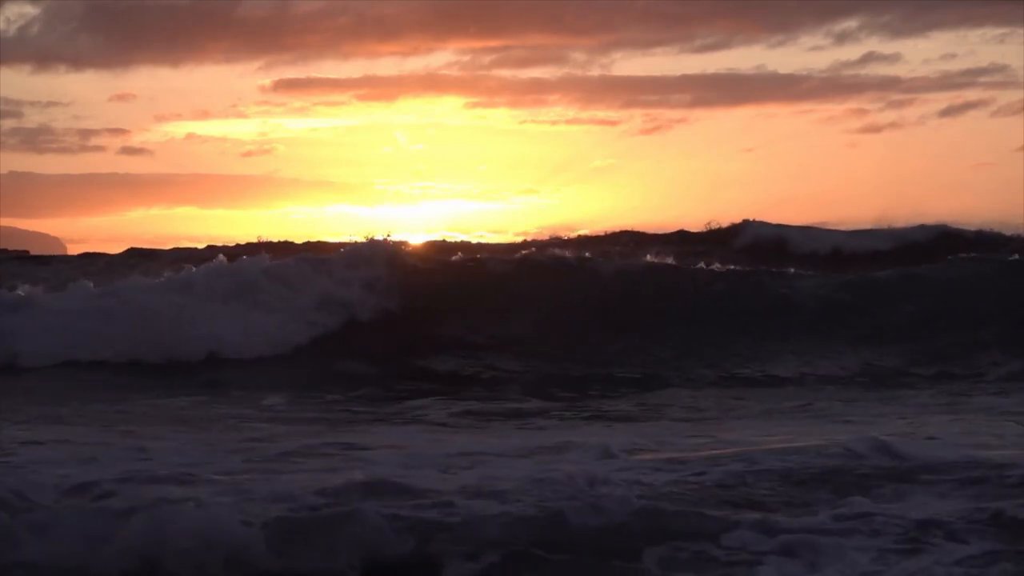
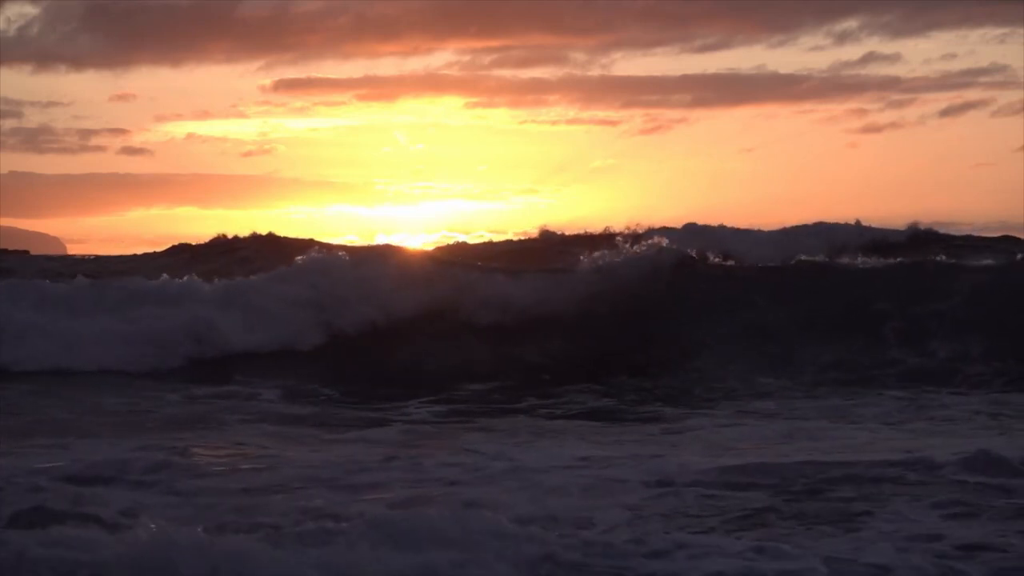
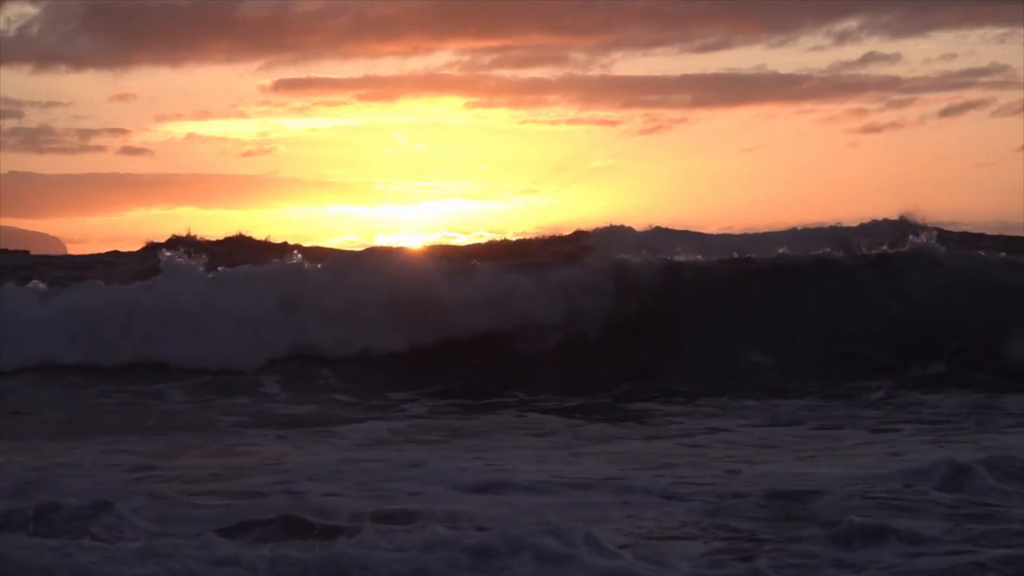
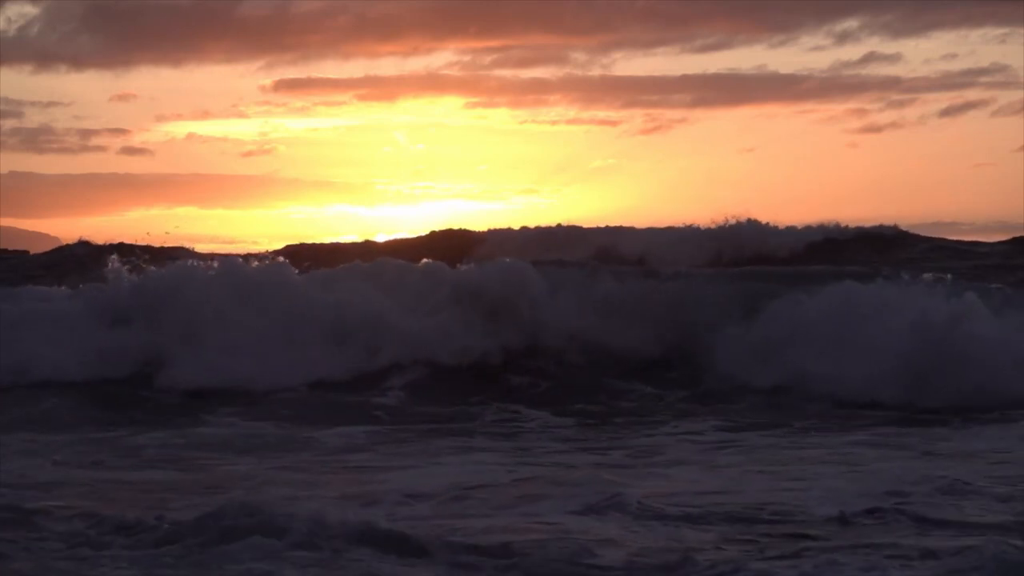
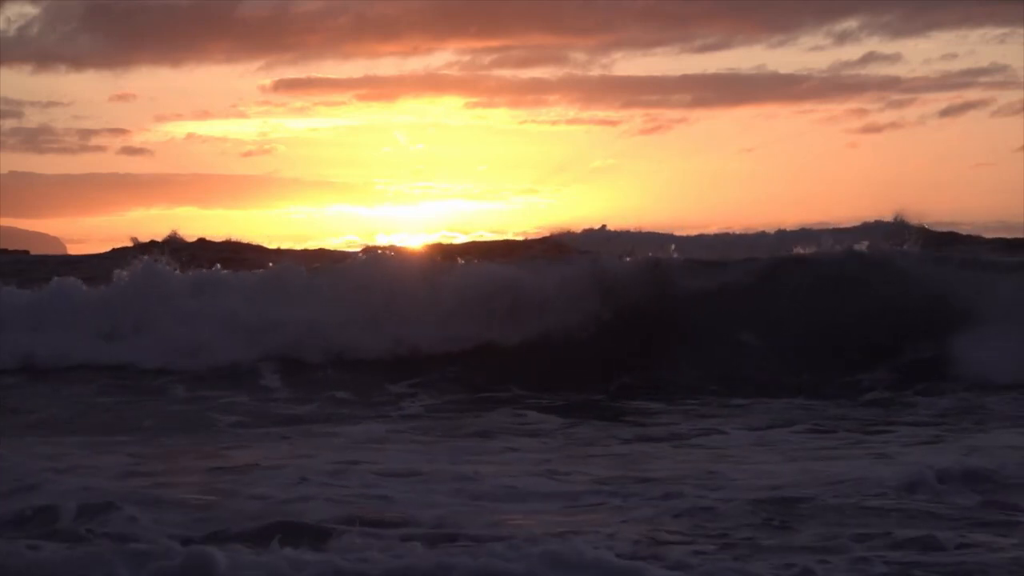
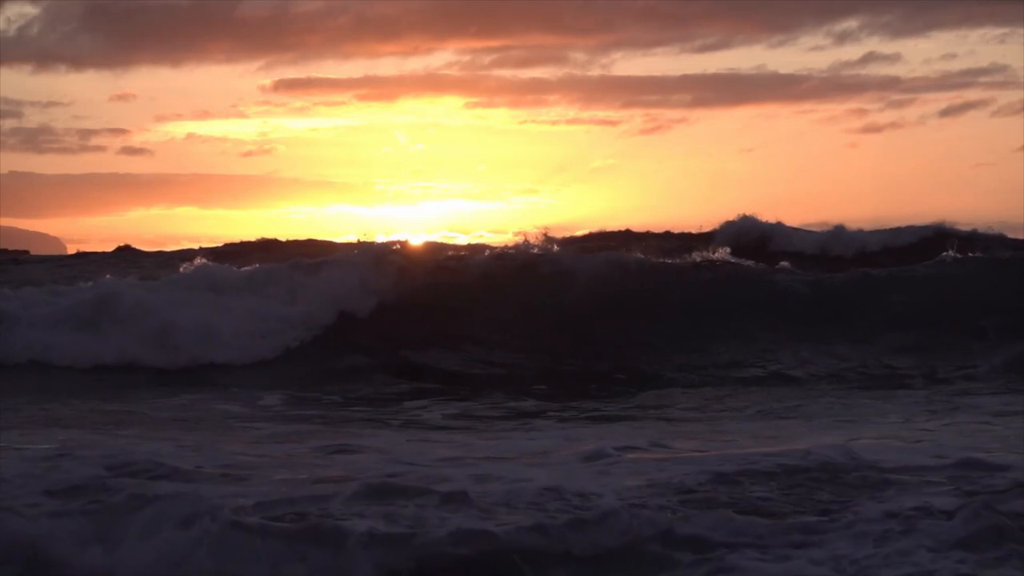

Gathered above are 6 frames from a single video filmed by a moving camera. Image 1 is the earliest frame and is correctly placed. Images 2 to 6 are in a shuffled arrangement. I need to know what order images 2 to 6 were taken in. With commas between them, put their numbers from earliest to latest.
6, 2, 3, 5, 4
